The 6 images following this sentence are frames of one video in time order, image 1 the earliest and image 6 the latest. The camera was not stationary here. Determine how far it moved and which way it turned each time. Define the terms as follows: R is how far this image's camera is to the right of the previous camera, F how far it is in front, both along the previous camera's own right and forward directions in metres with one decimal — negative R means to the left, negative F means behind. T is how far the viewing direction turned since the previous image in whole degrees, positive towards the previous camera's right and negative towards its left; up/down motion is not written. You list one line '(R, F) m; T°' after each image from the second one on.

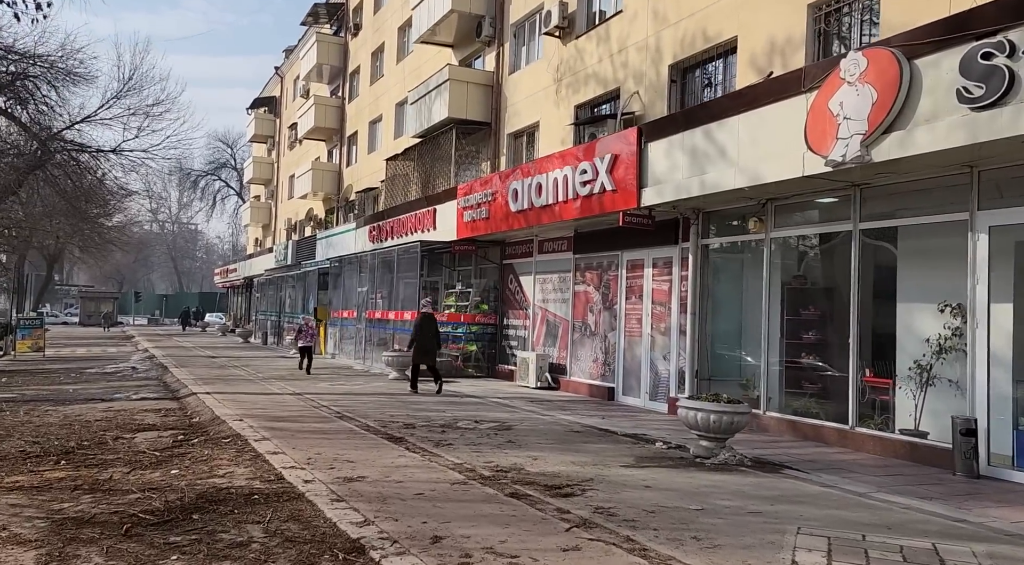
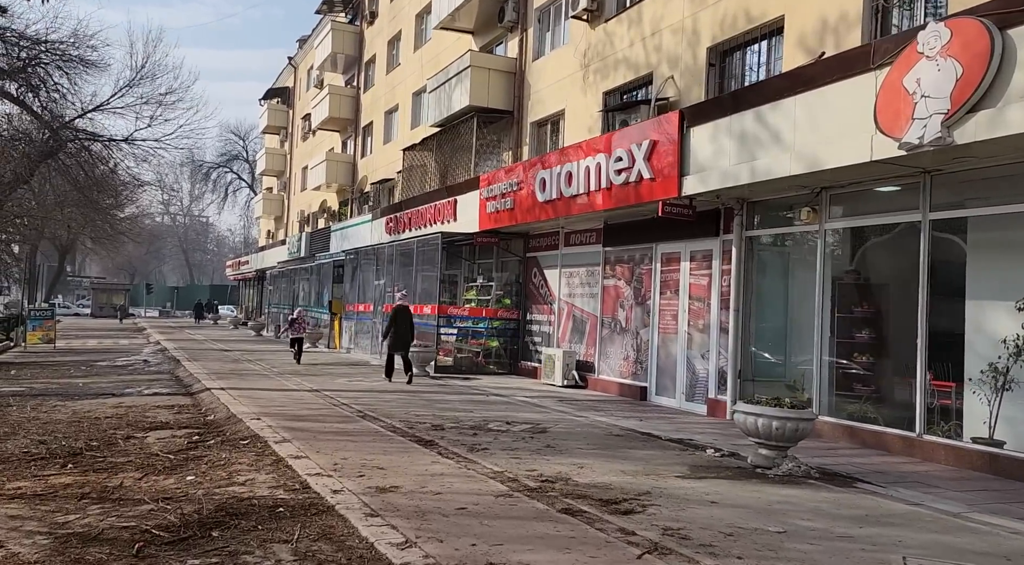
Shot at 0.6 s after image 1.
(-0.3, +0.8) m; -1°
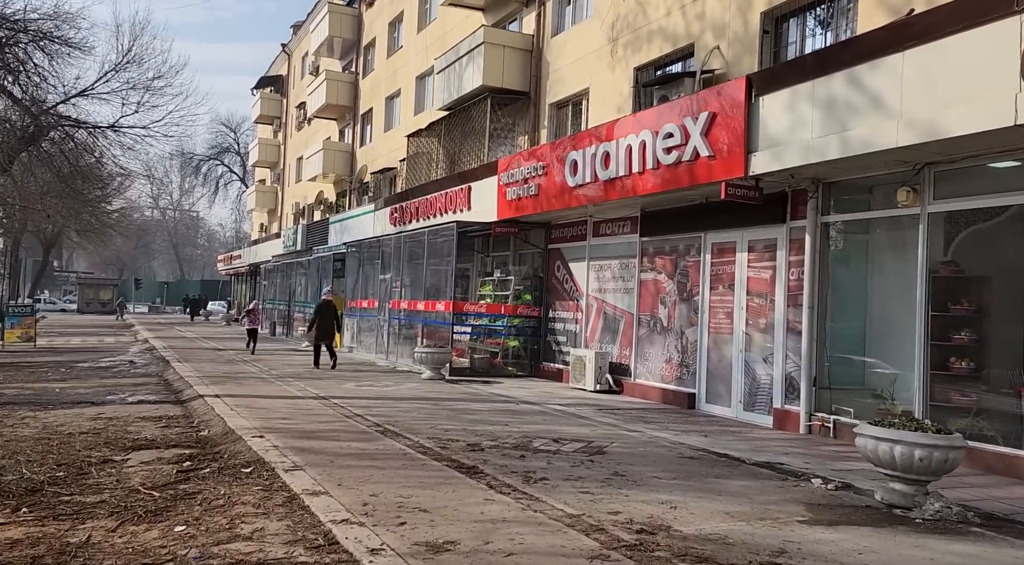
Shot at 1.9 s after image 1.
(-0.6, +1.8) m; +1°
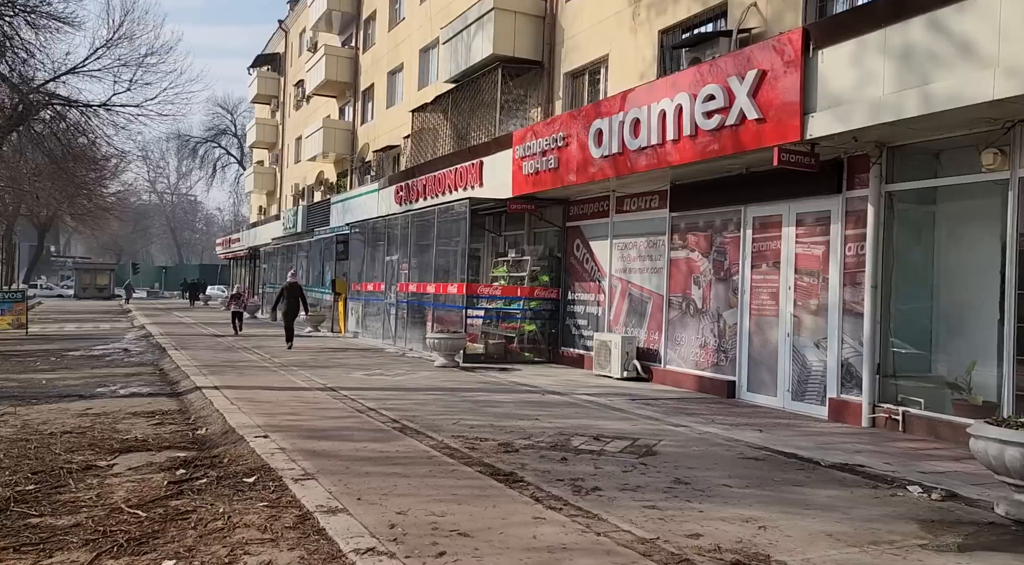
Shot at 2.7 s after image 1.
(-0.3, +1.2) m; 0°
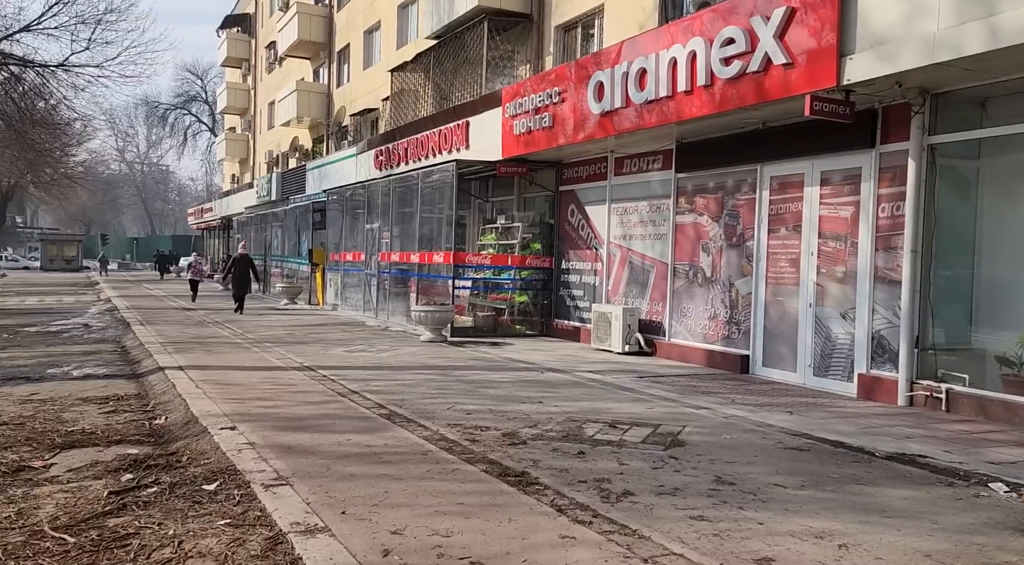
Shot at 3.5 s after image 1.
(-0.2, +1.2) m; +1°
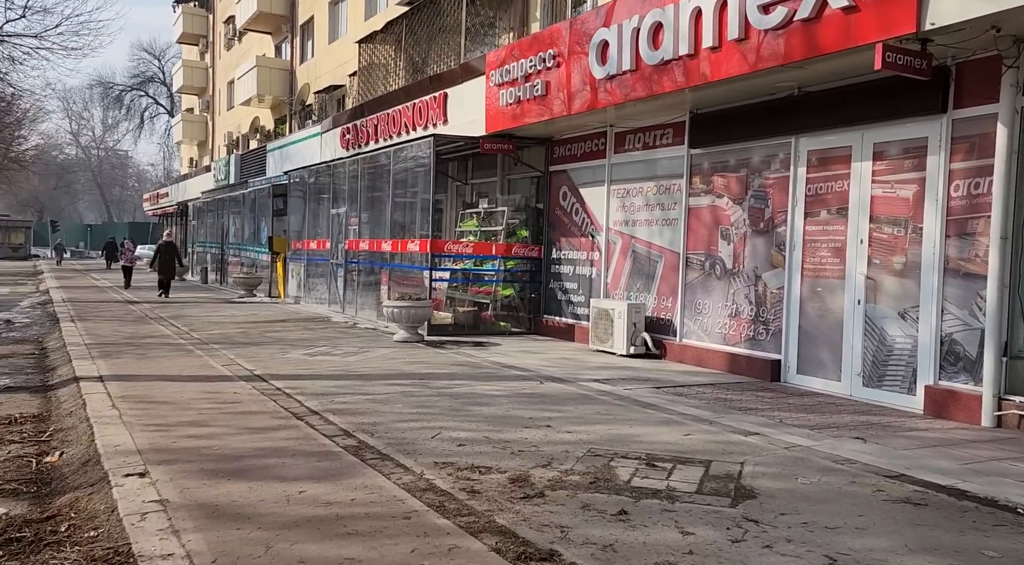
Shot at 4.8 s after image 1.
(-0.2, +1.9) m; +2°
